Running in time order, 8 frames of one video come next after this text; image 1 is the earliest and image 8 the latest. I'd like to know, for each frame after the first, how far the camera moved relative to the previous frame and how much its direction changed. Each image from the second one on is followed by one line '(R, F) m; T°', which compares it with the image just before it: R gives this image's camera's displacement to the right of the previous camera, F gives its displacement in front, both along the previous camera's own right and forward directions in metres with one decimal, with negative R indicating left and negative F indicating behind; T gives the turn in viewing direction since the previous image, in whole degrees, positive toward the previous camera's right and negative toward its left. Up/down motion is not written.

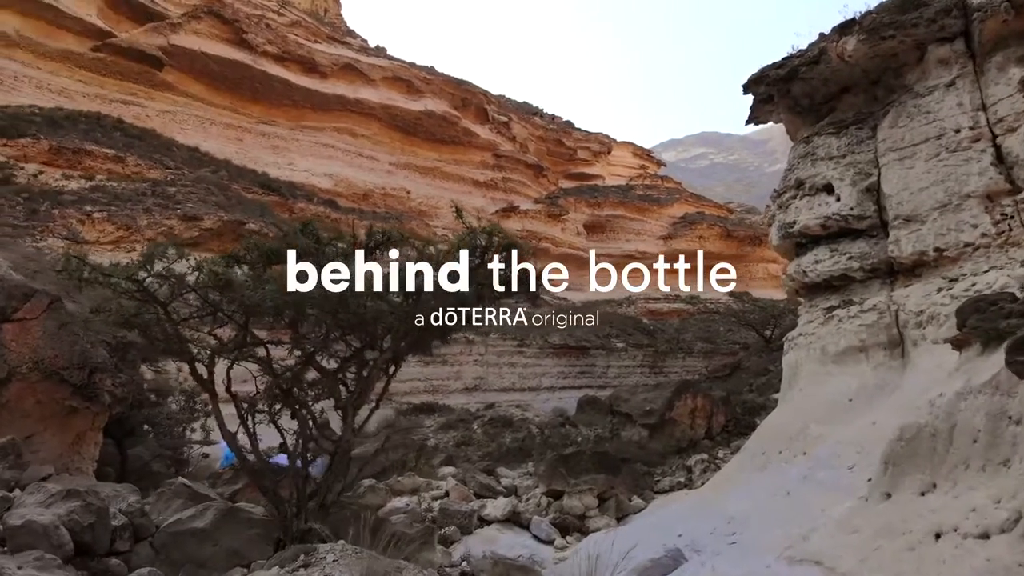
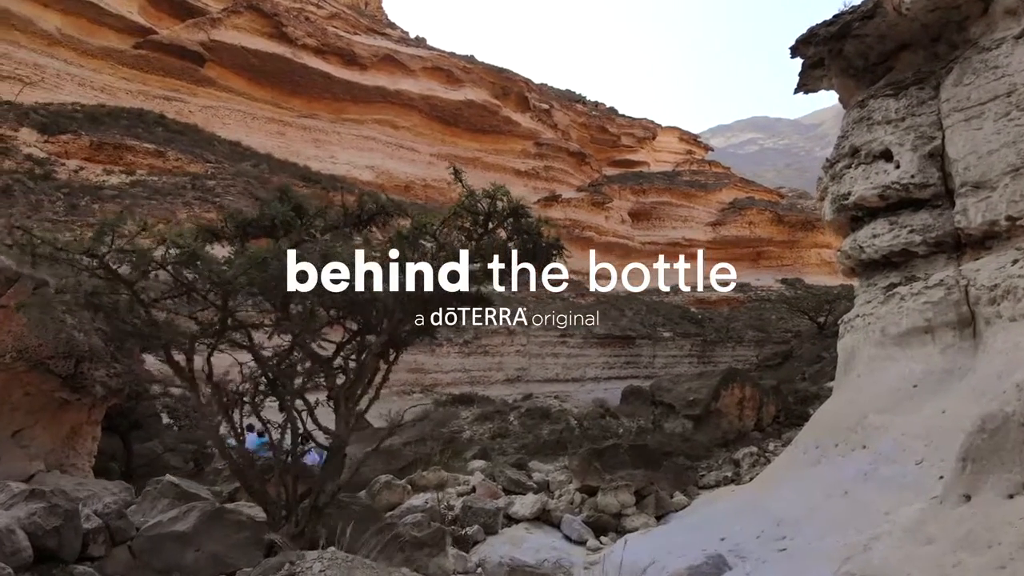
(+0.2, +0.6) m; -3°
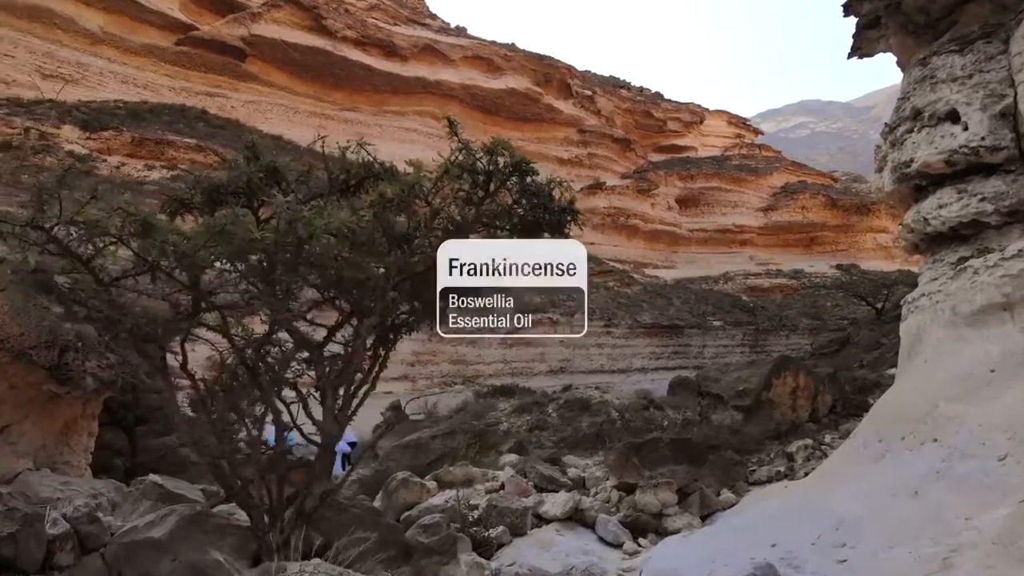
(+0.2, +0.5) m; -3°
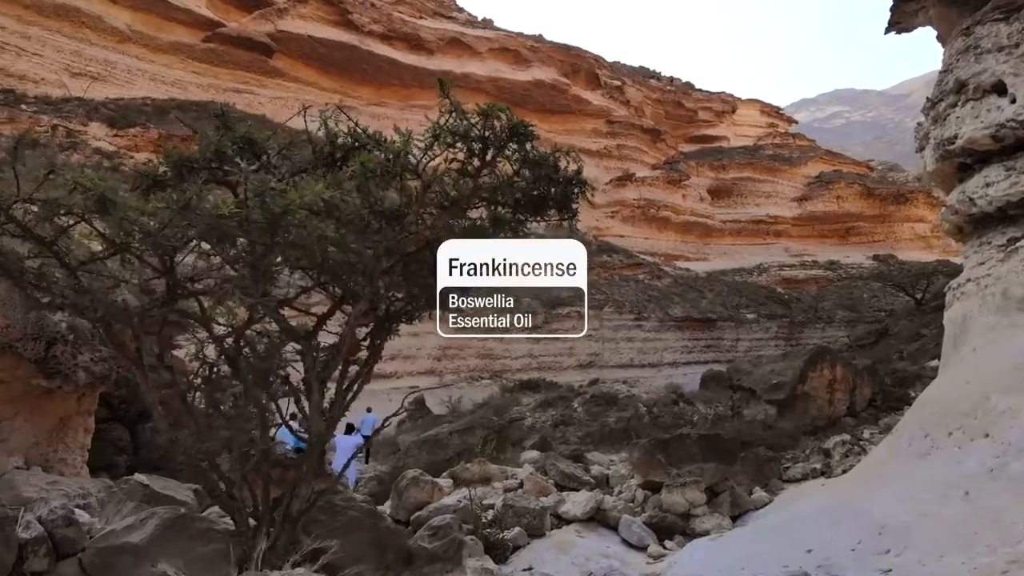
(+0.1, +0.3) m; -2°
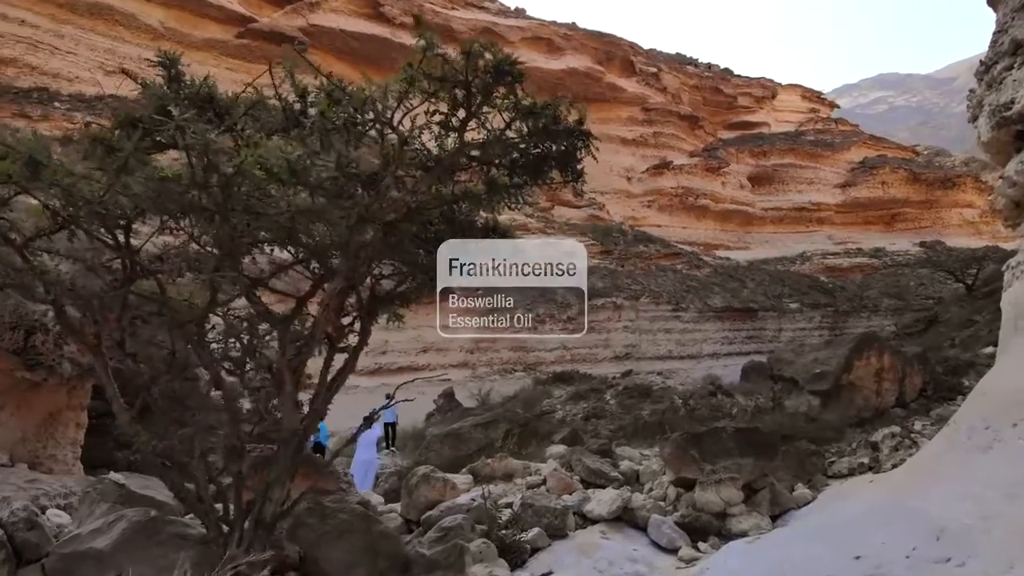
(+0.1, +0.4) m; -3°
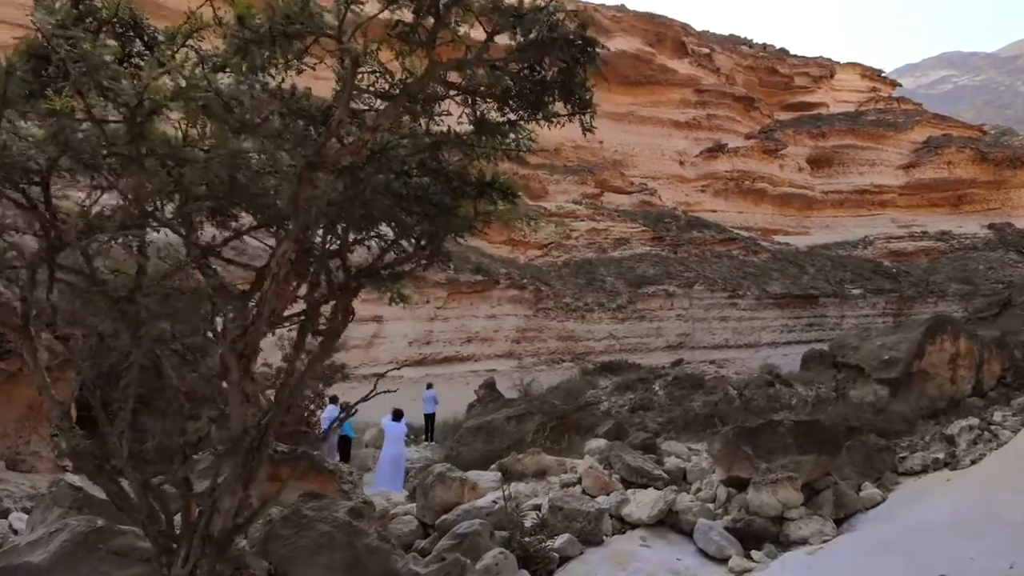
(+0.2, +0.6) m; -4°
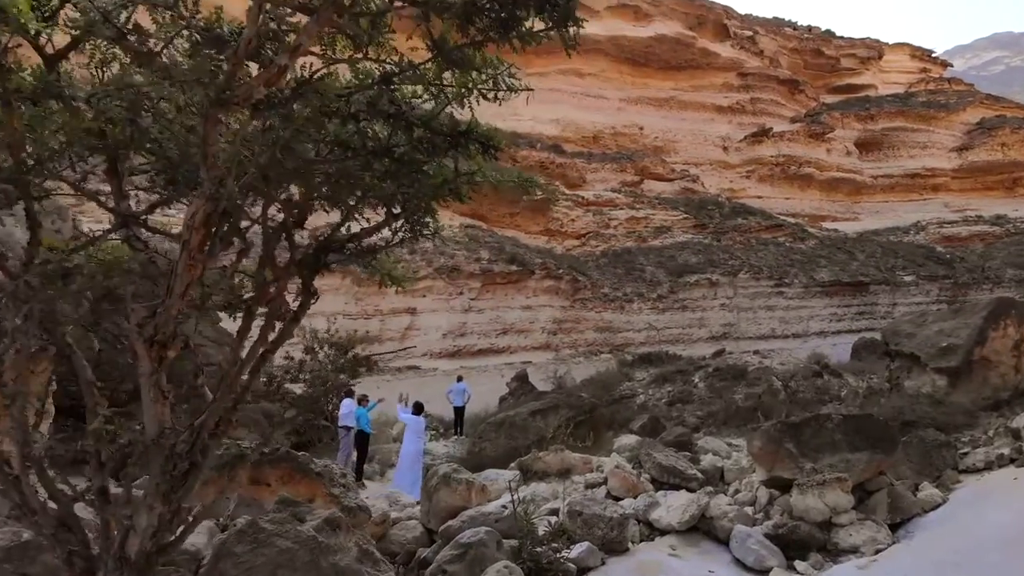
(+0.2, +0.5) m; -3°
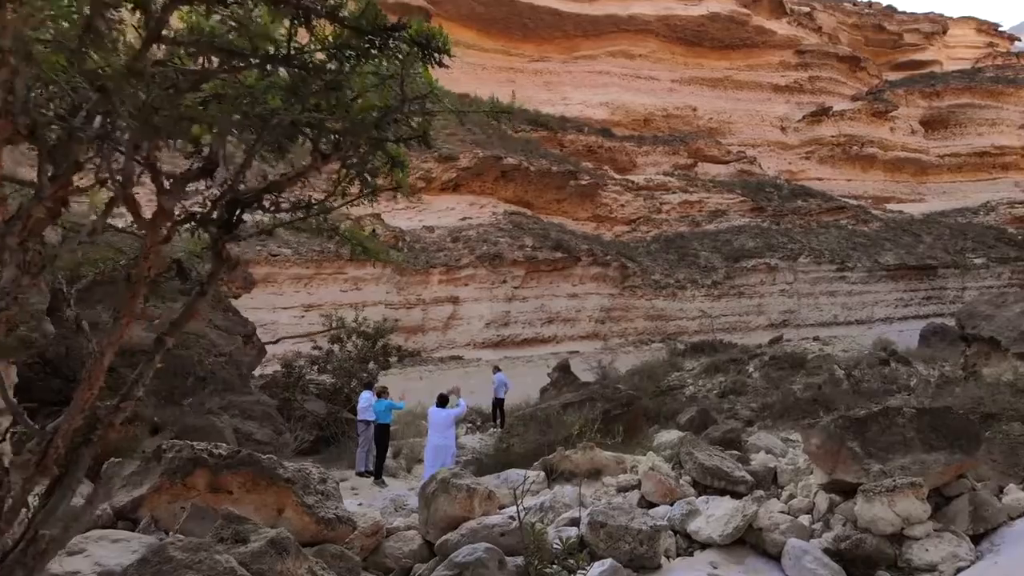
(+0.2, +0.6) m; -4°
